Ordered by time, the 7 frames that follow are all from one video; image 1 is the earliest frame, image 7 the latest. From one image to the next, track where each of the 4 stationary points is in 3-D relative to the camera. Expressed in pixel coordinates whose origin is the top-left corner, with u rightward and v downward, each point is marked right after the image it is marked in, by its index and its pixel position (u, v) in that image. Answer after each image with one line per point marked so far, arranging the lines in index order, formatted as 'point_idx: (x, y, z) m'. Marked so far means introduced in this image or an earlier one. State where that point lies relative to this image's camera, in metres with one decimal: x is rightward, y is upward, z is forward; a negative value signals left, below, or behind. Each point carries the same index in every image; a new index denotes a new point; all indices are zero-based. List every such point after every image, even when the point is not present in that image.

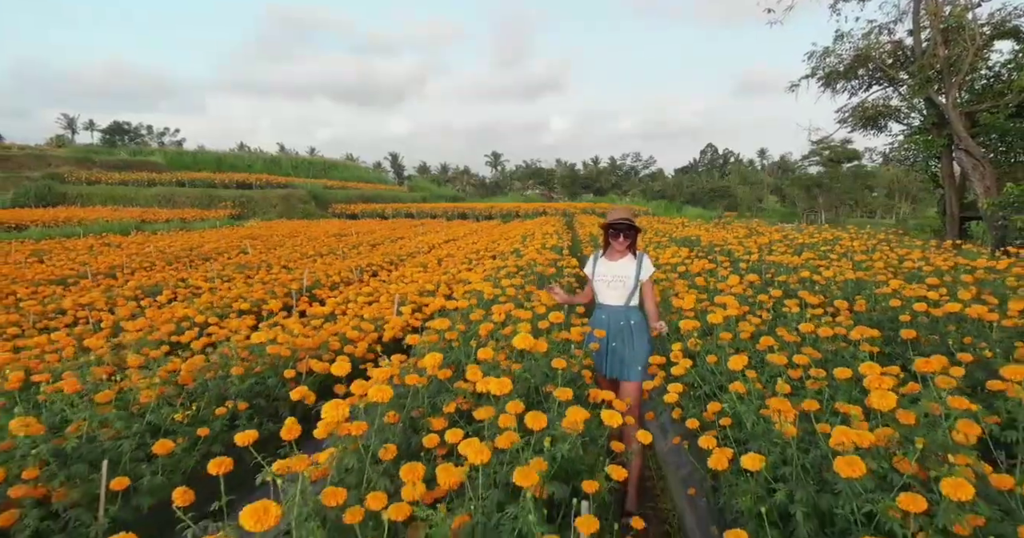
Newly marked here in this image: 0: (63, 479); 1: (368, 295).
0: (-1.7, -0.8, +2.0) m
1: (-1.6, -0.3, +5.8) m
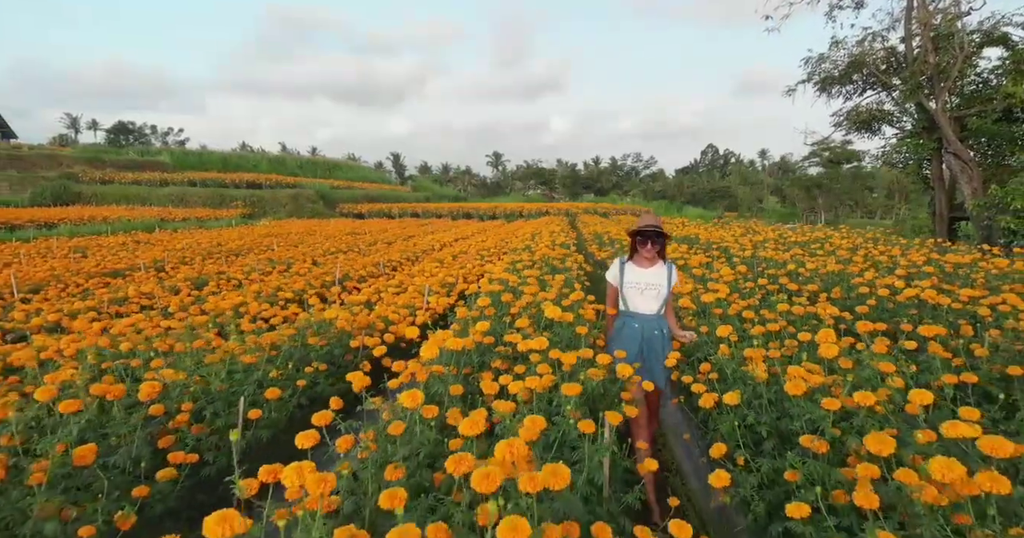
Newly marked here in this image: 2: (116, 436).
0: (-1.5, -0.7, +2.6) m
1: (-1.4, -0.2, +6.4) m
2: (-1.7, -0.6, +2.2) m
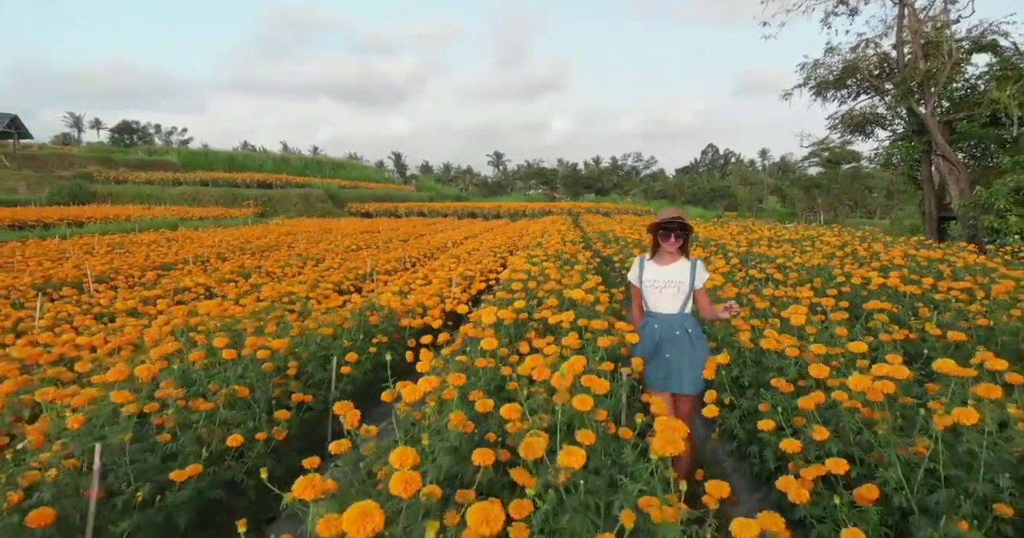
0: (-1.3, -0.6, +3.2) m
1: (-1.2, -0.1, +7.1) m
2: (-1.4, -0.6, +2.9) m
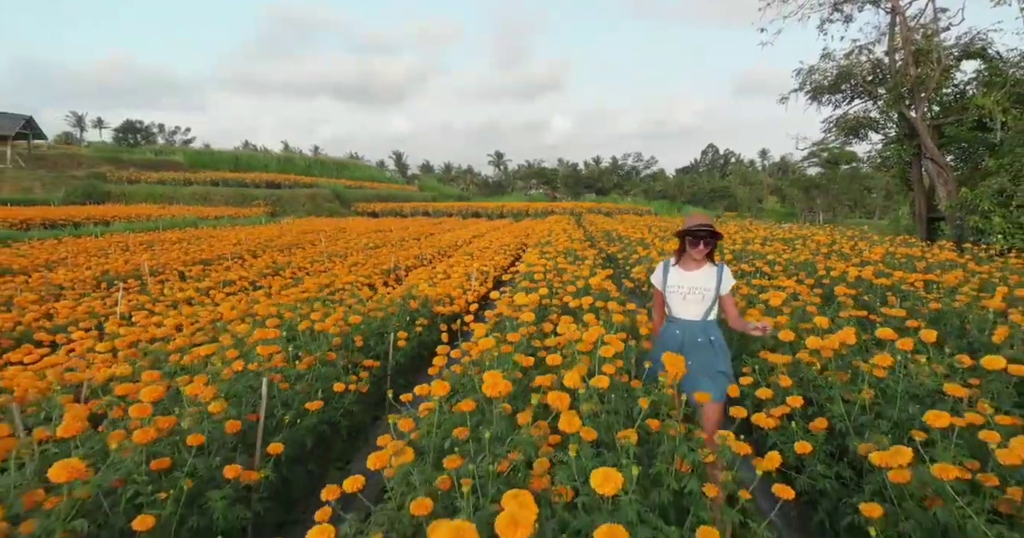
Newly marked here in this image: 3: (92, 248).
0: (-1.1, -0.5, +3.9) m
1: (-1.0, 0.0, +7.7) m
2: (-1.2, -0.5, +3.5) m
3: (-8.0, +0.4, +9.8) m
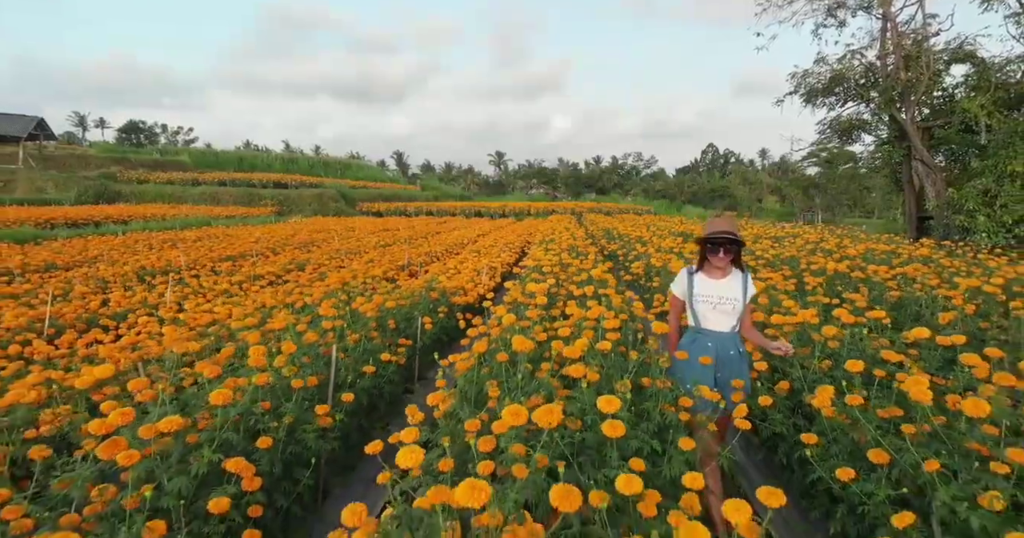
0: (-1.0, -0.5, +4.5) m
1: (-0.9, 0.0, +8.3) m
2: (-1.1, -0.4, +4.1) m
3: (-7.8, +0.5, +10.4) m
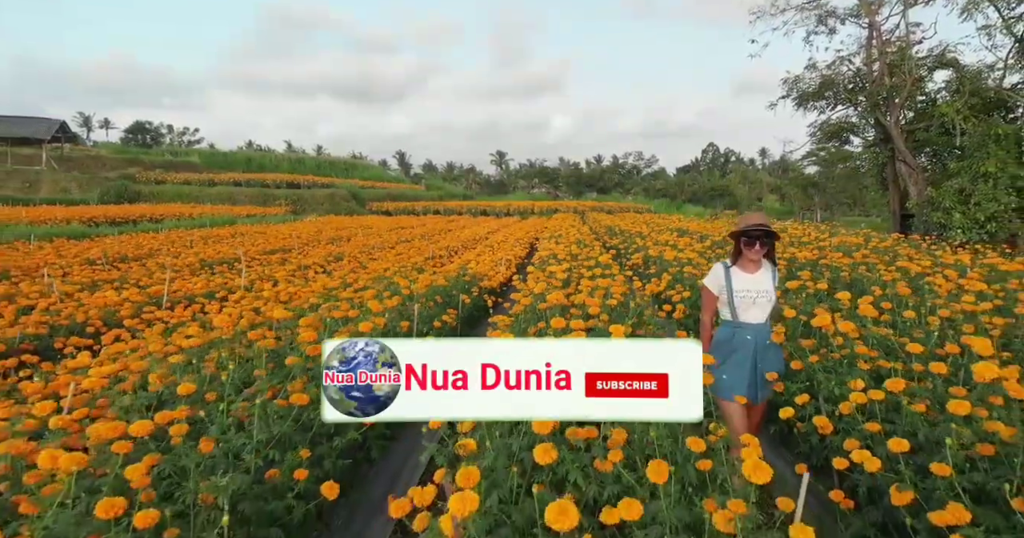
0: (-0.7, -0.3, +5.5) m
1: (-0.6, +0.2, +9.4) m
2: (-0.9, -0.3, +5.2) m
3: (-7.6, +0.6, +11.5) m
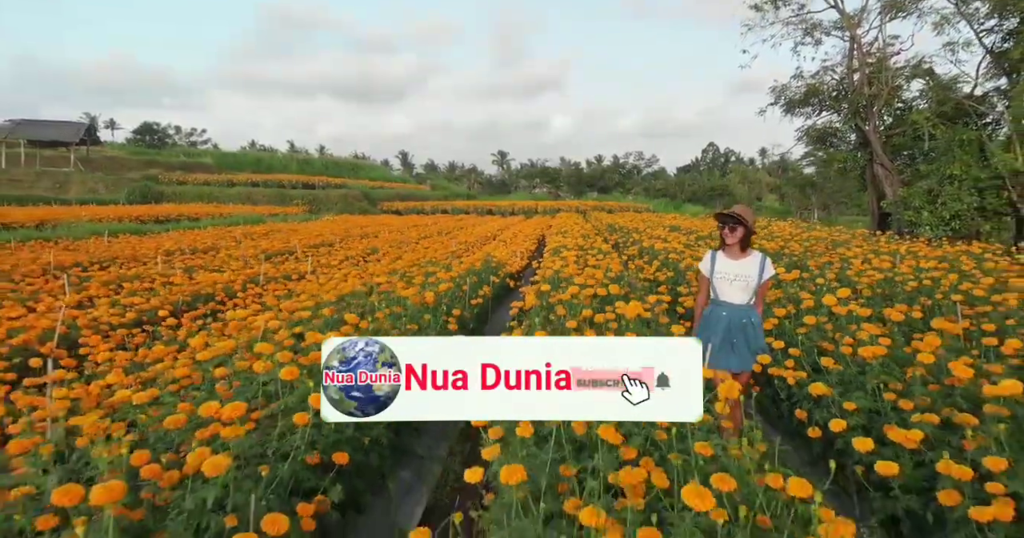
0: (-0.4, -0.1, +7.0) m
1: (-0.4, +0.4, +10.9) m
2: (-0.6, -0.1, +6.7) m
3: (-7.3, +0.8, +13.0) m
